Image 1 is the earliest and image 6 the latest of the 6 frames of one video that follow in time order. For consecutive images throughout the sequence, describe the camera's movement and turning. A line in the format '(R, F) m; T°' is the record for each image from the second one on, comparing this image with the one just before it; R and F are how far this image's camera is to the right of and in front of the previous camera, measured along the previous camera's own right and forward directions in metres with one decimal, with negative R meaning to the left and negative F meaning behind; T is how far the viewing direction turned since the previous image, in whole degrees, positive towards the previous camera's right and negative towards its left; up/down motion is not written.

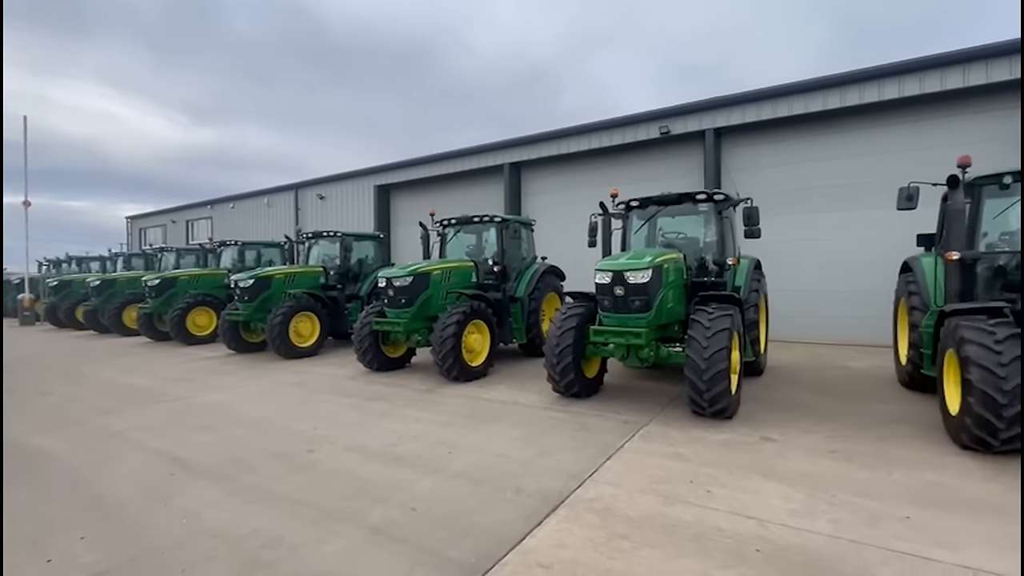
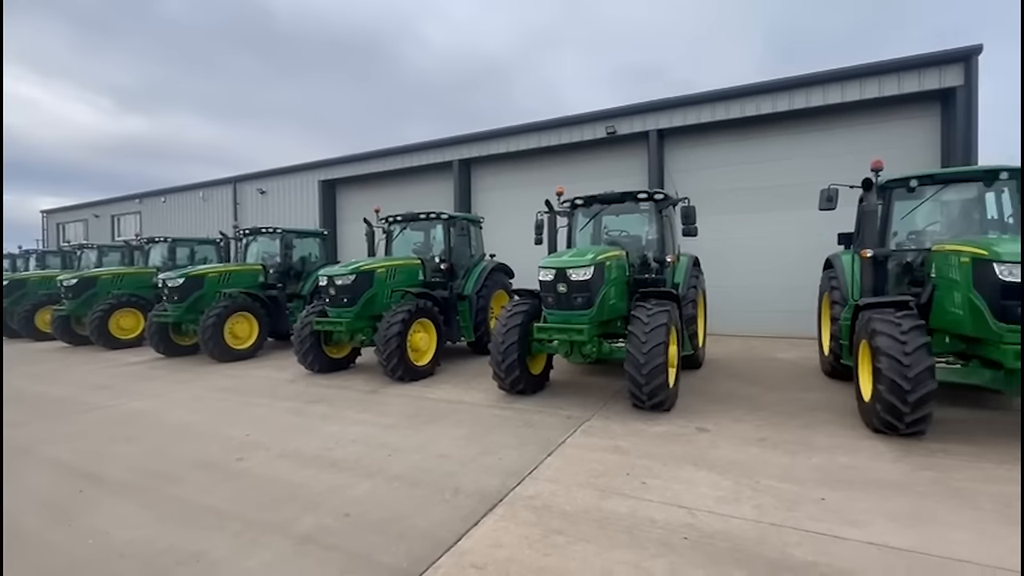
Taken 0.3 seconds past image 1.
(+0.1, 0.0) m; +5°
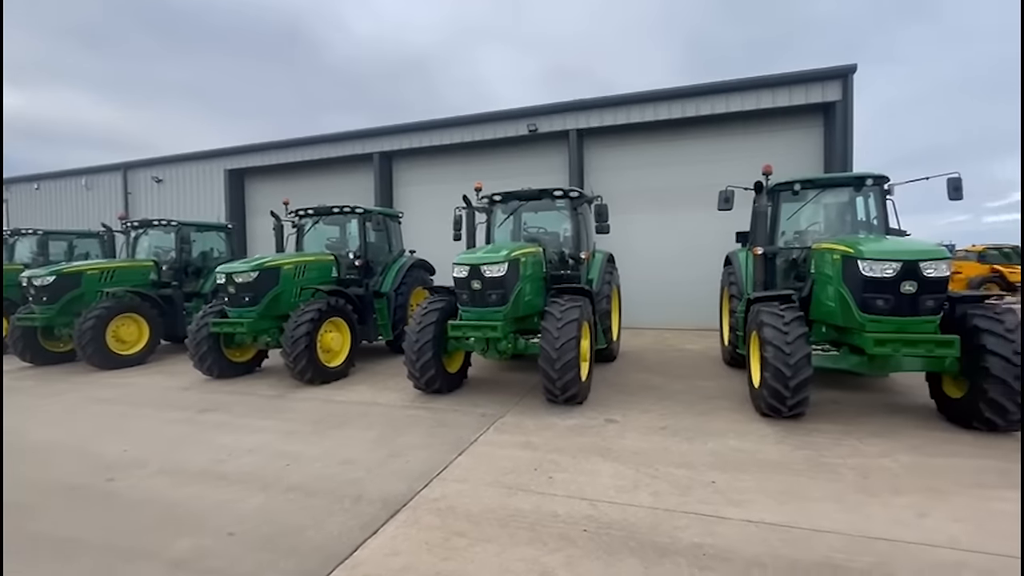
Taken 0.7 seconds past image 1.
(+0.2, +0.1) m; +8°
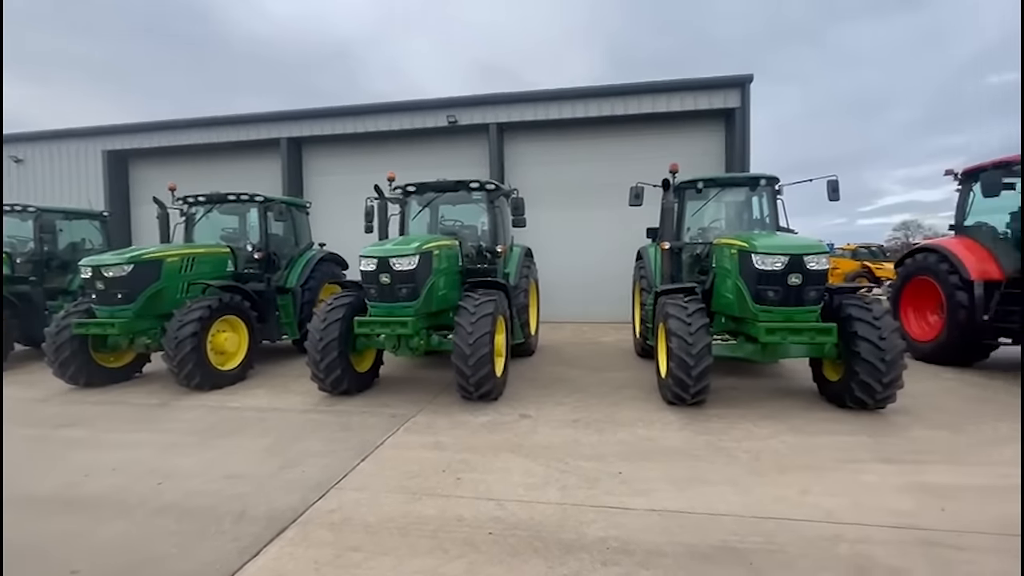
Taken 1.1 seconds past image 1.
(+0.1, +0.1) m; +9°
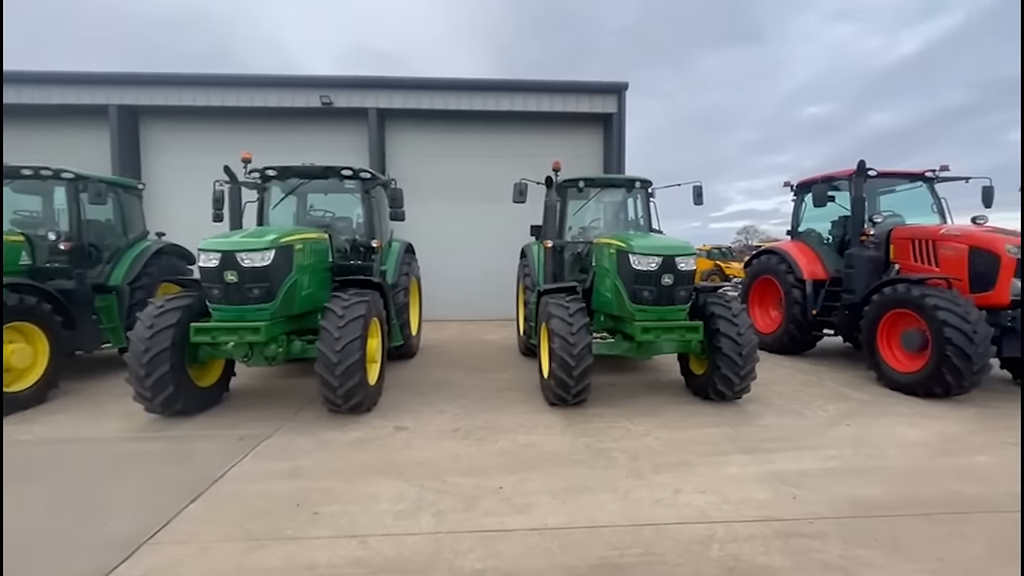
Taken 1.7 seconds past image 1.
(+0.1, +0.3) m; +13°
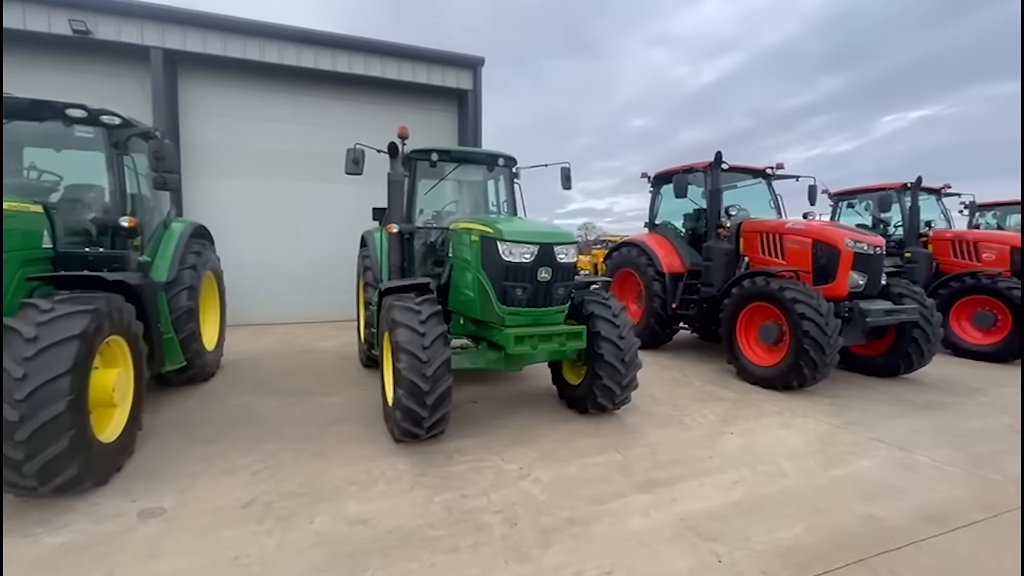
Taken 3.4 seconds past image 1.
(+0.1, +1.1) m; +17°
